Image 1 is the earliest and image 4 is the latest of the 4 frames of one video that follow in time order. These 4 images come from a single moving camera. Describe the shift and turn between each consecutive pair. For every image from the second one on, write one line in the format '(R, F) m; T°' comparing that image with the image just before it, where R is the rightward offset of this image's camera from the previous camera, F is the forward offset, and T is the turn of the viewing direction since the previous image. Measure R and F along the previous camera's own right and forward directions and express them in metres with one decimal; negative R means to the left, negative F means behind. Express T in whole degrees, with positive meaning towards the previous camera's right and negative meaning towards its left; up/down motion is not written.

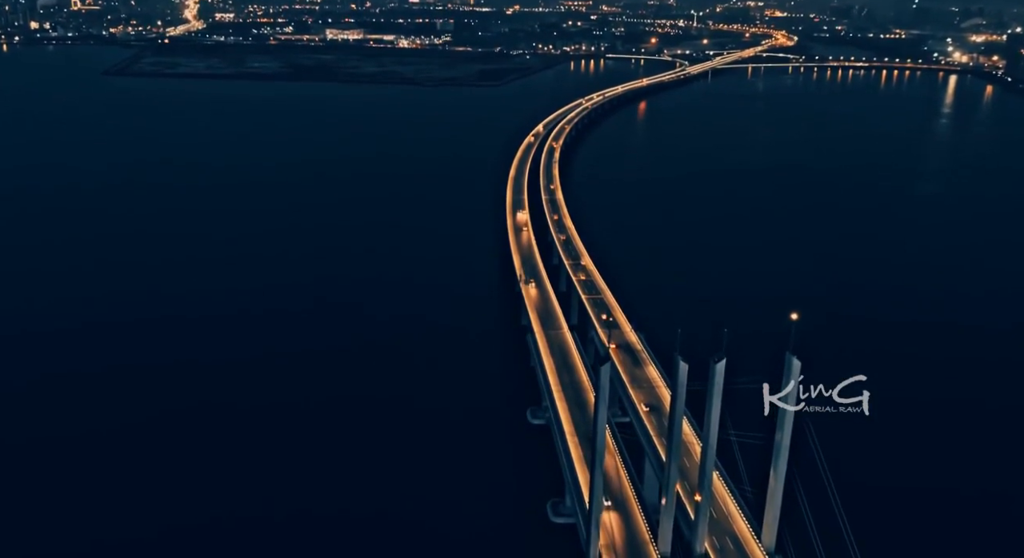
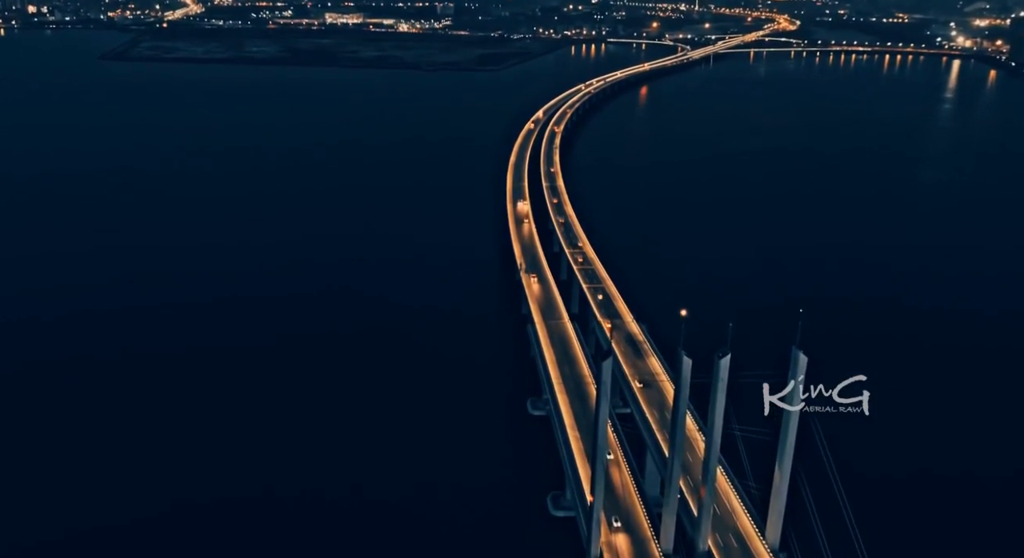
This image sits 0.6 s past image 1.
(0.0, +0.9) m; 0°
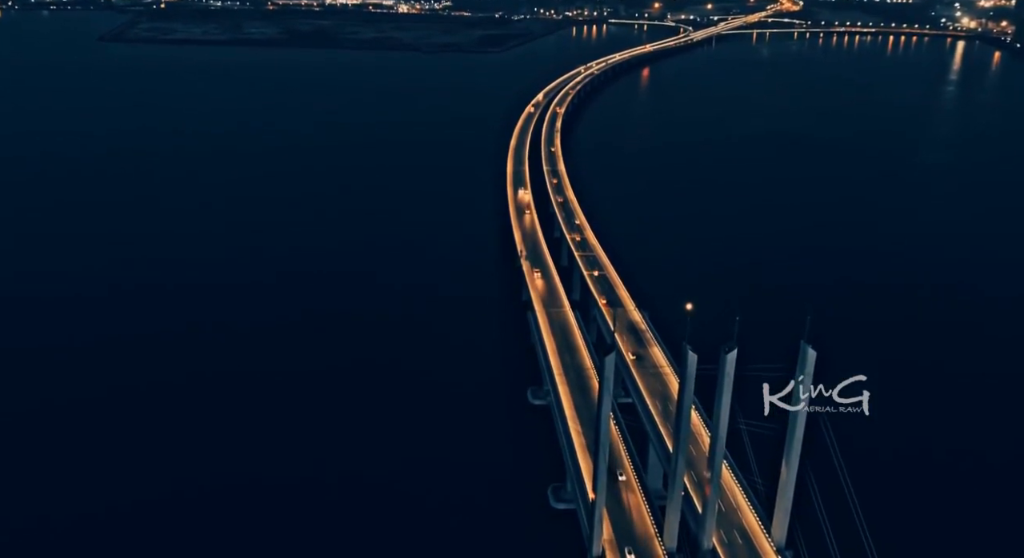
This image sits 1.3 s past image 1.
(0.0, +1.2) m; 0°
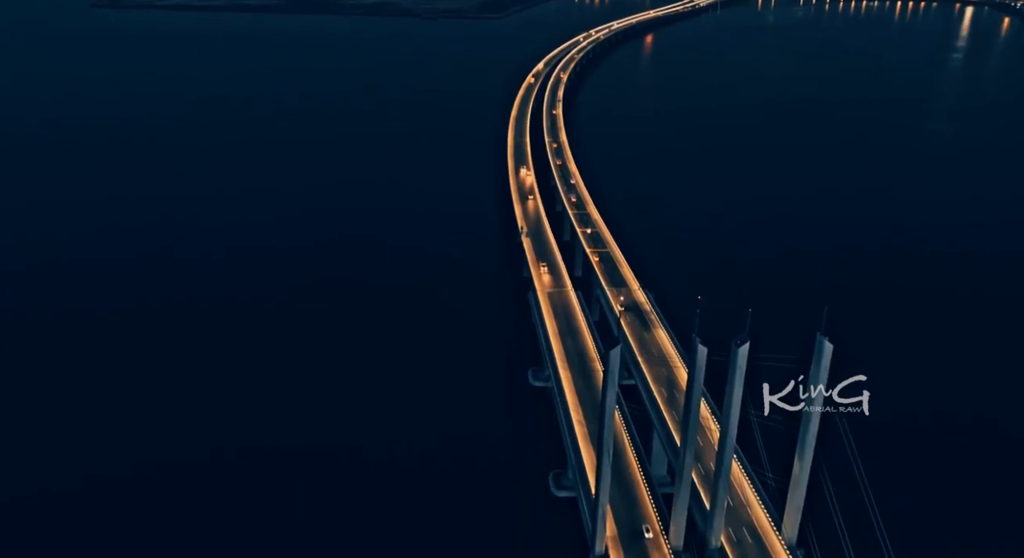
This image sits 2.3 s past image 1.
(+0.1, +2.1) m; 0°
